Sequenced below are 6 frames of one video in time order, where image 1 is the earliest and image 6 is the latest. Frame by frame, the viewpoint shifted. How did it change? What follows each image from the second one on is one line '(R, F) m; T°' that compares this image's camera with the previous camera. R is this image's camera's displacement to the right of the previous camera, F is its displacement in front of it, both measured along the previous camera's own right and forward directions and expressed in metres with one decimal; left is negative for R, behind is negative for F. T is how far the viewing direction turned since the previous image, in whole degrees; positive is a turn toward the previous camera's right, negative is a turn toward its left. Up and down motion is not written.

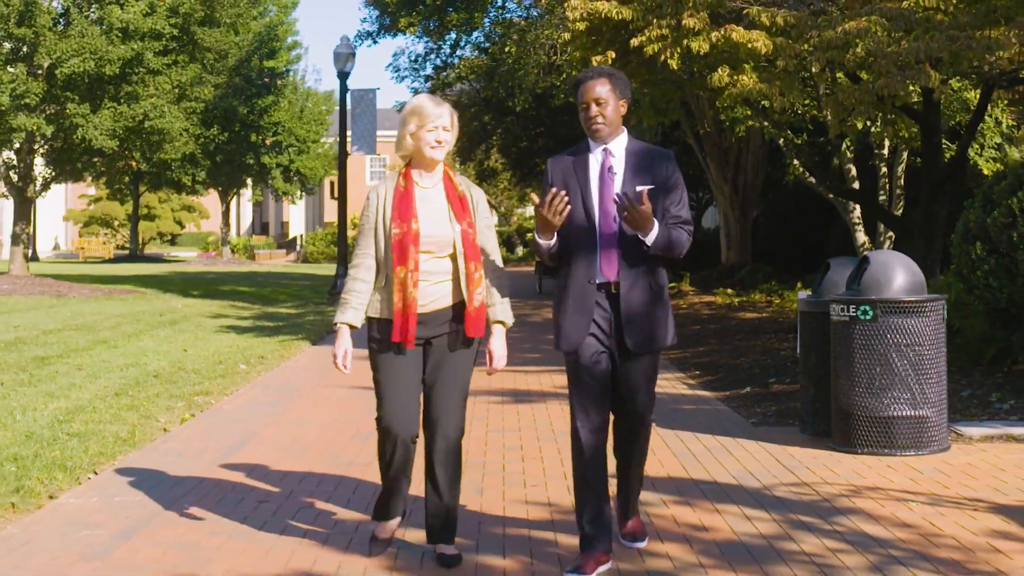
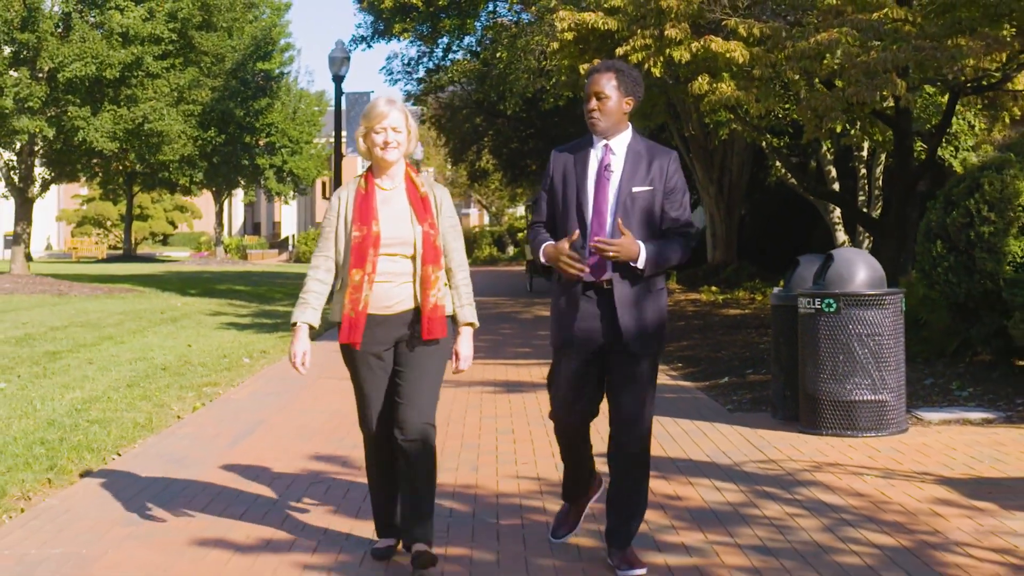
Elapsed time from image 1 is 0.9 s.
(0.0, -0.6) m; 0°
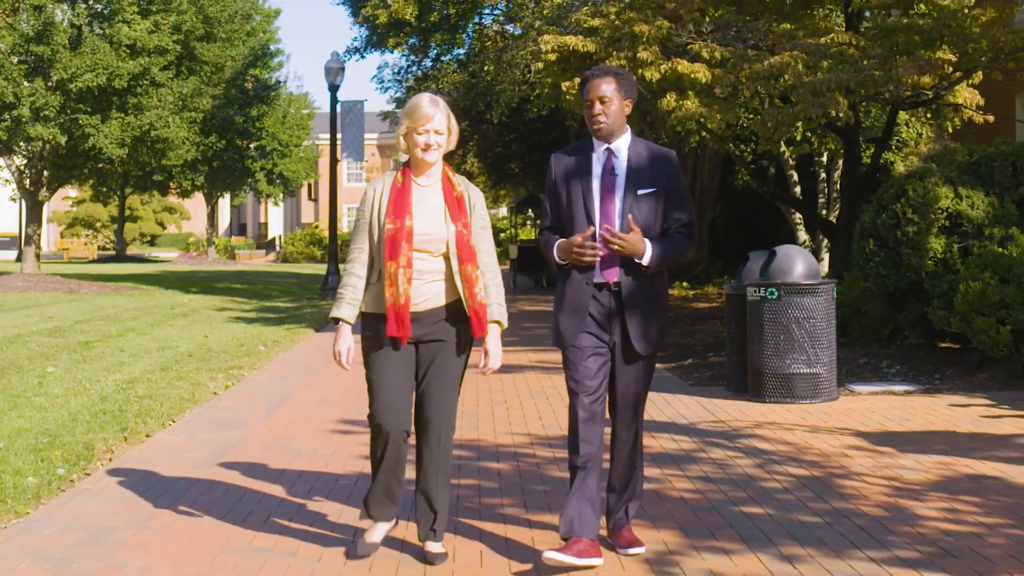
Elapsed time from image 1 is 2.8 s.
(-0.1, -1.5) m; +1°
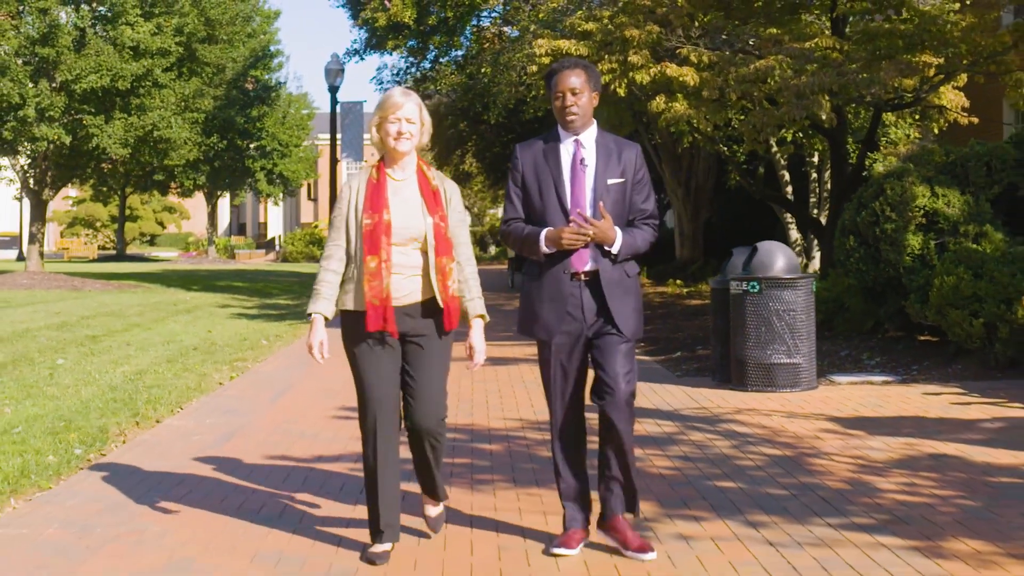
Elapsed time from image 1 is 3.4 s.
(0.0, -0.5) m; 0°
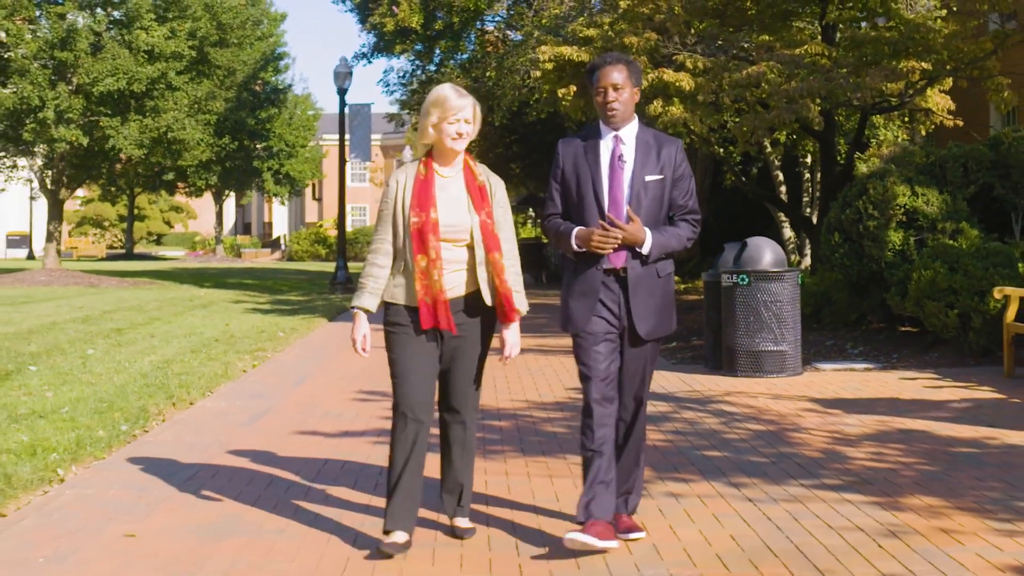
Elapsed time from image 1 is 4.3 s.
(0.0, -0.8) m; 0°
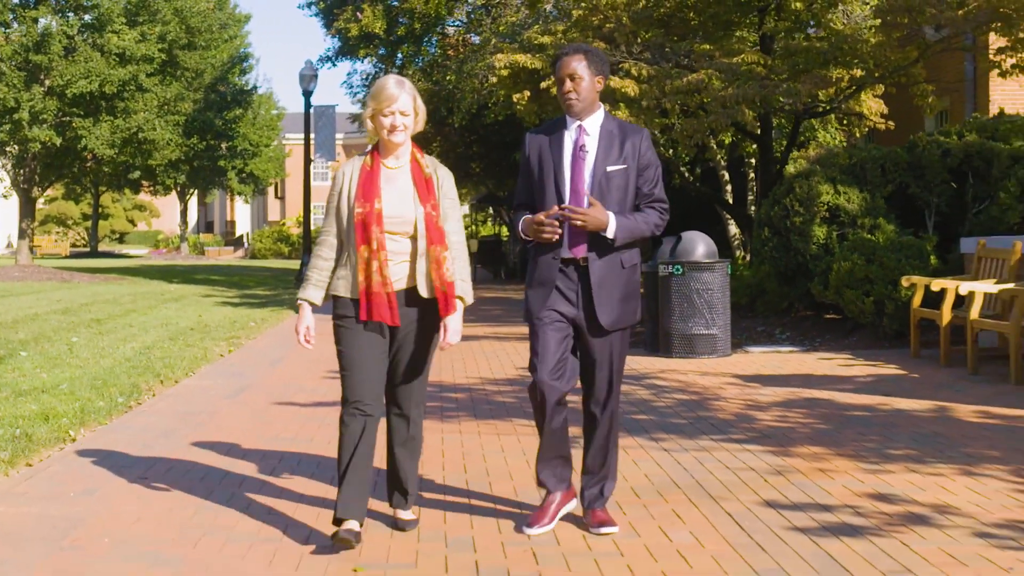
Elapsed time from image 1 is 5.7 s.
(+0.1, -1.1) m; +2°
